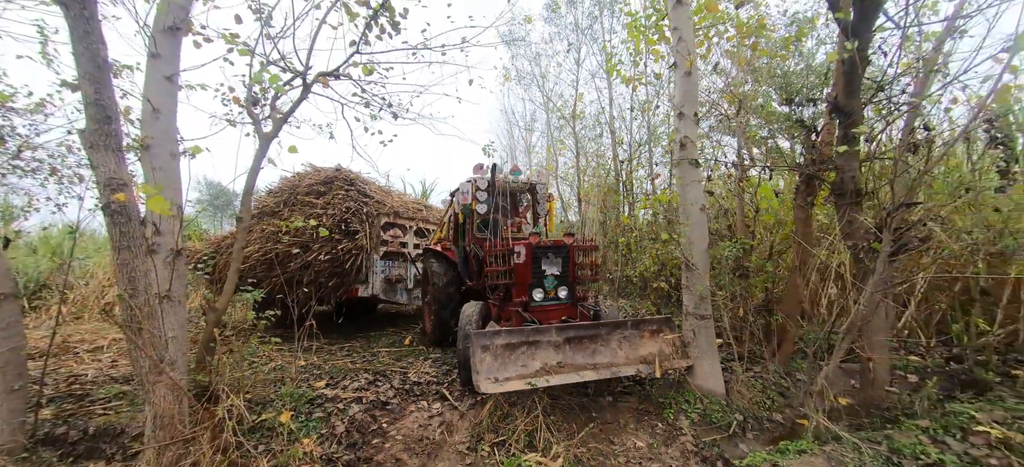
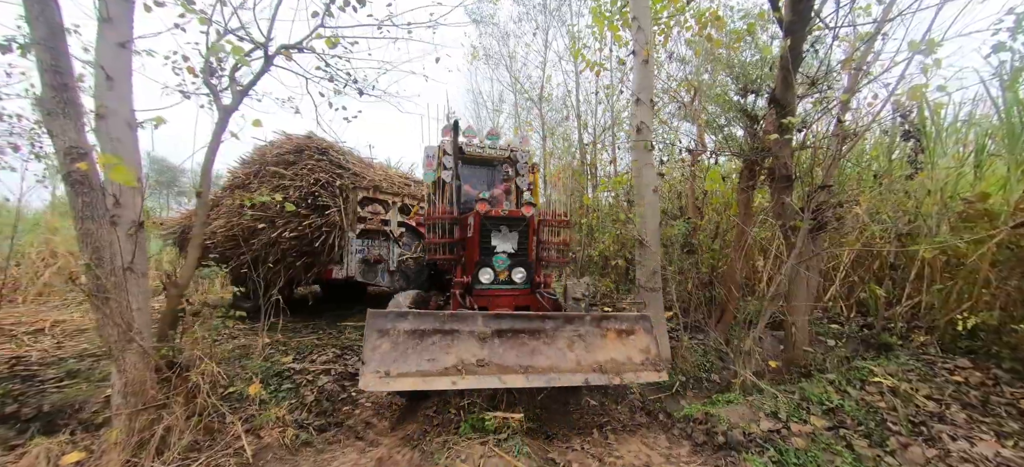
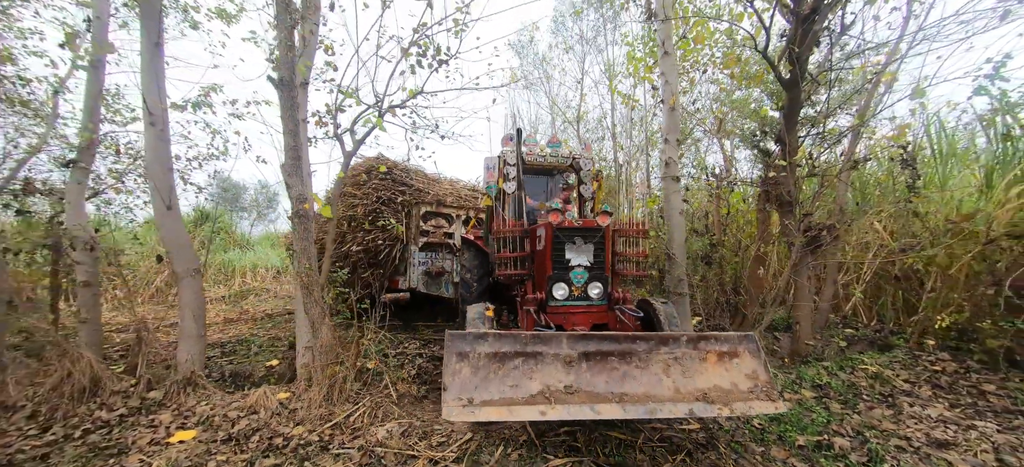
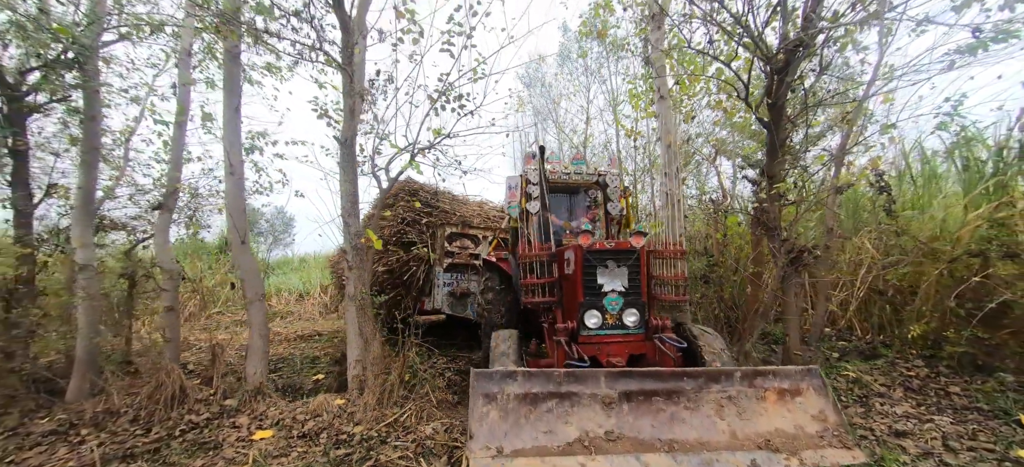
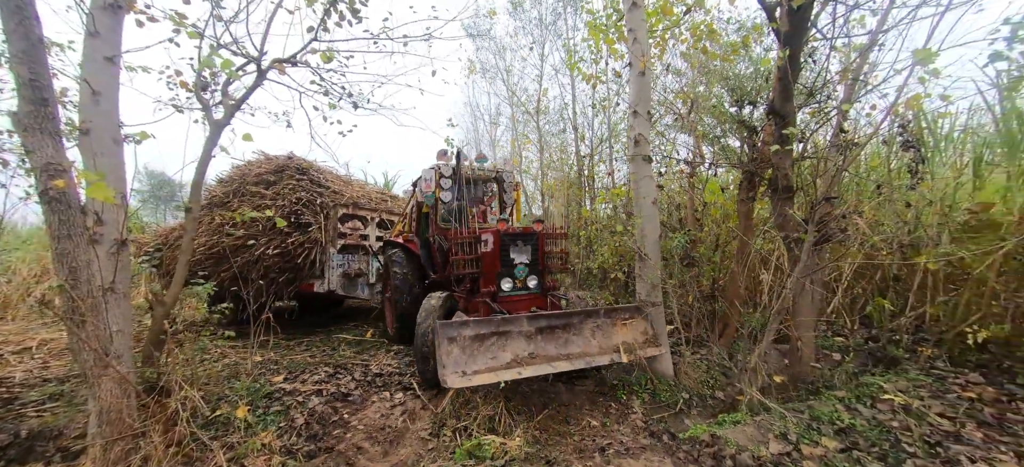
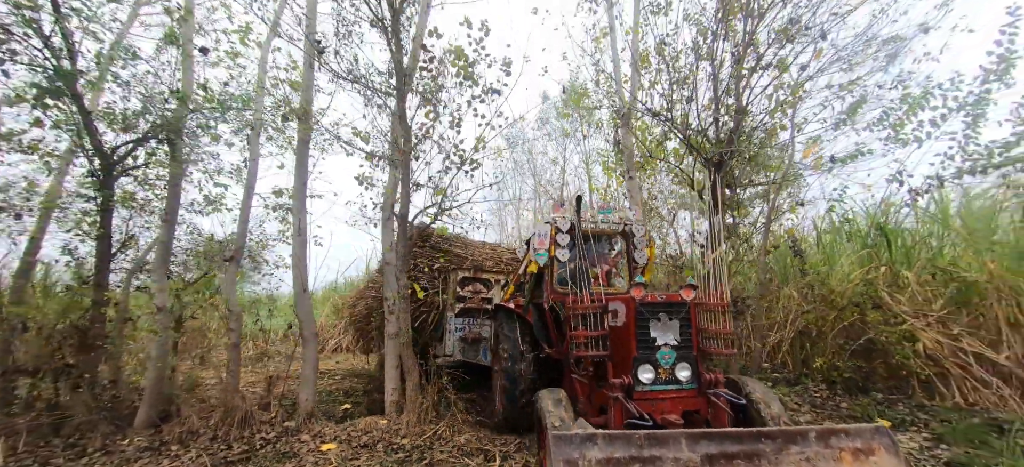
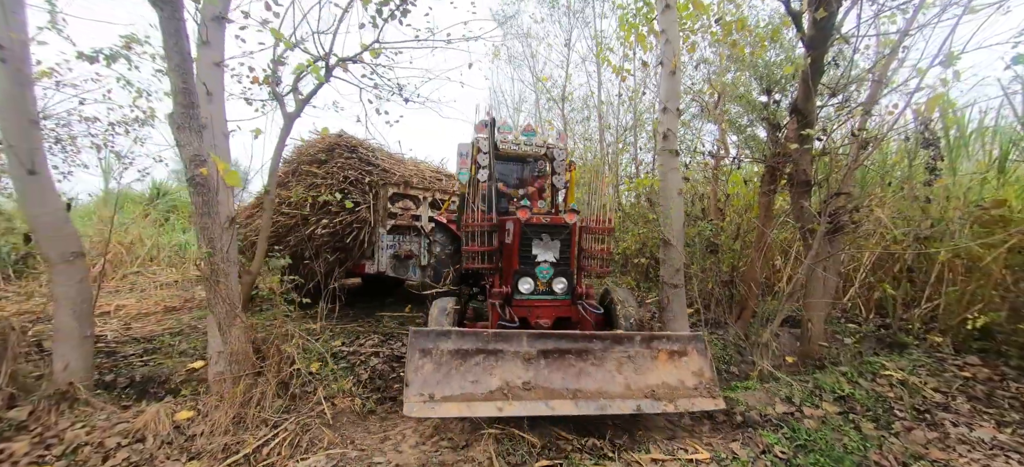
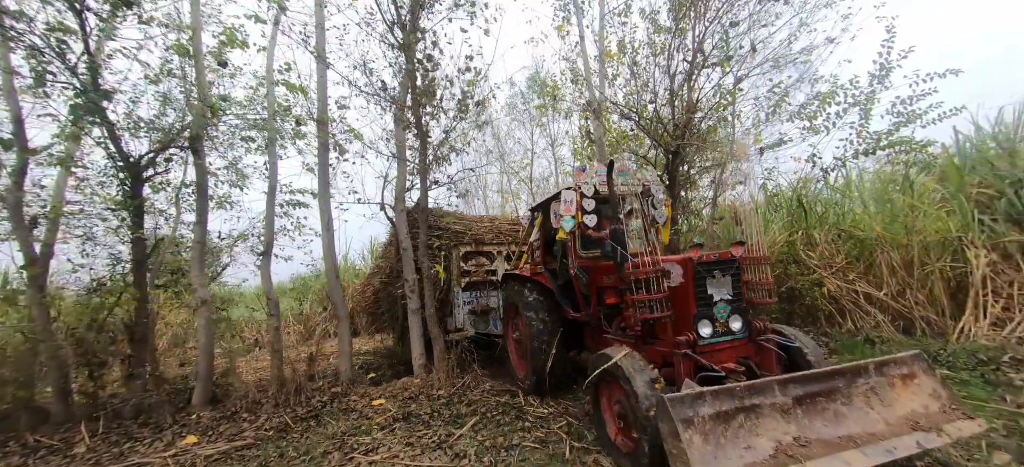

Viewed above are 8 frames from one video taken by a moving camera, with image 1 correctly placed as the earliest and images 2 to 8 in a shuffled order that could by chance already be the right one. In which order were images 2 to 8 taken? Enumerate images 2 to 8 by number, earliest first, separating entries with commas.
5, 2, 7, 3, 4, 6, 8
